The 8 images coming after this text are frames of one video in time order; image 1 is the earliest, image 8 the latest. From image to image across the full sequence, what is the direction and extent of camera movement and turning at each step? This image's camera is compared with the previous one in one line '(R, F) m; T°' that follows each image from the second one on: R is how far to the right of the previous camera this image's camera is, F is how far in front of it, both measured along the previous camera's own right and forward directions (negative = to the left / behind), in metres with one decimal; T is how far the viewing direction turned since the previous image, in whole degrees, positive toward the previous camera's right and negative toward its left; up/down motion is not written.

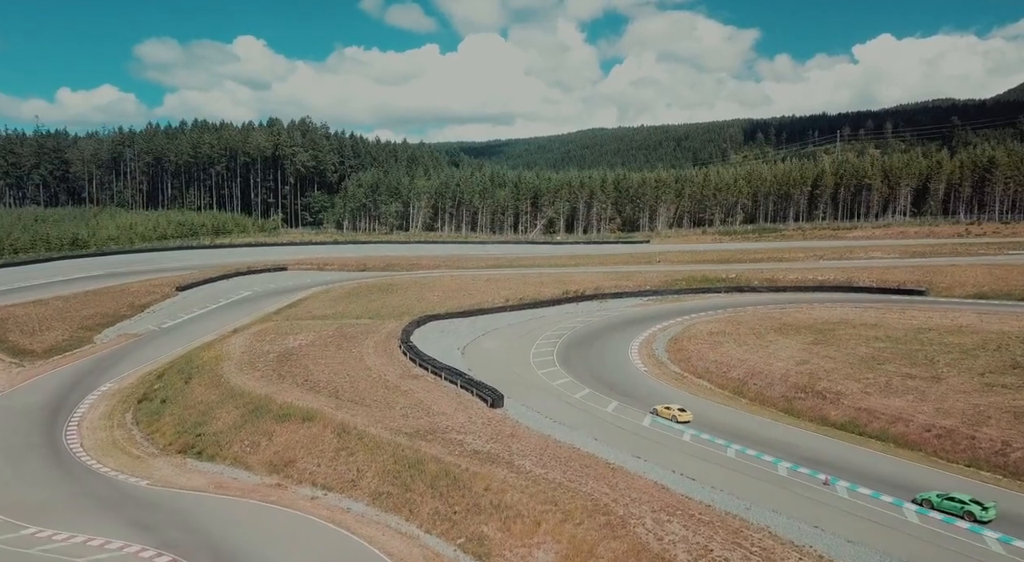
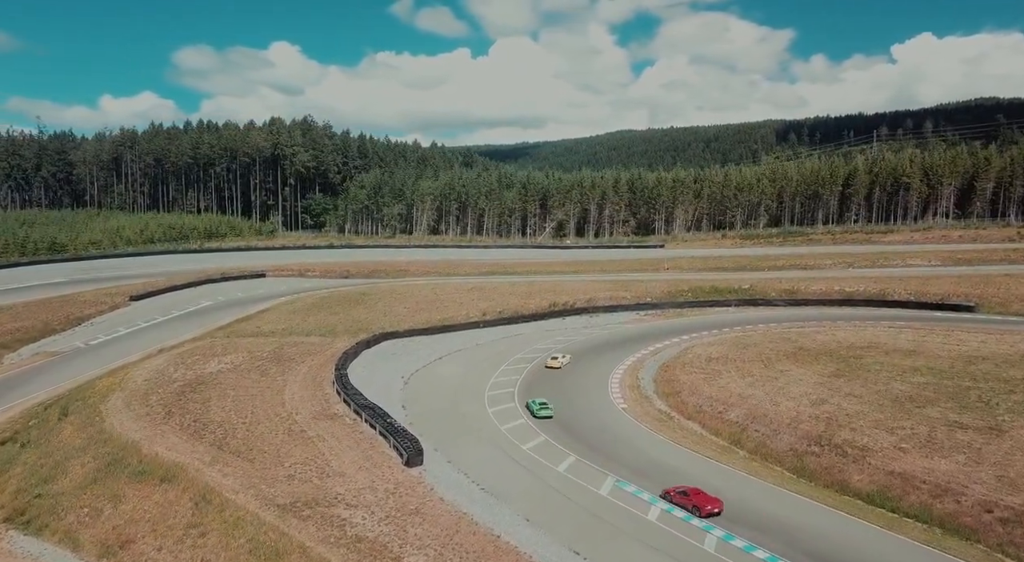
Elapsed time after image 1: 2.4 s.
(+4.3, +8.1) m; -2°
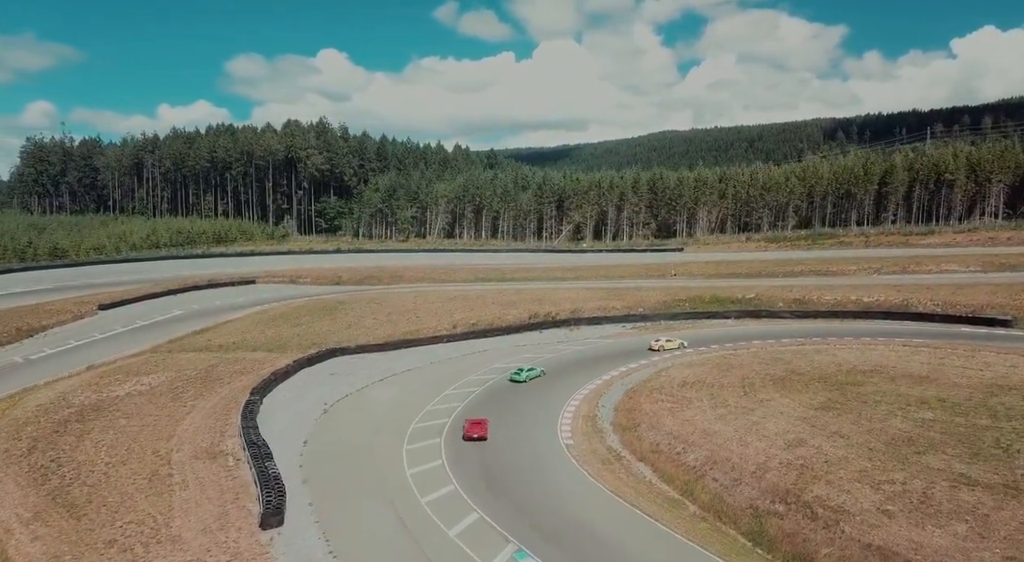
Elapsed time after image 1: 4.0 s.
(+5.4, +5.3) m; -3°
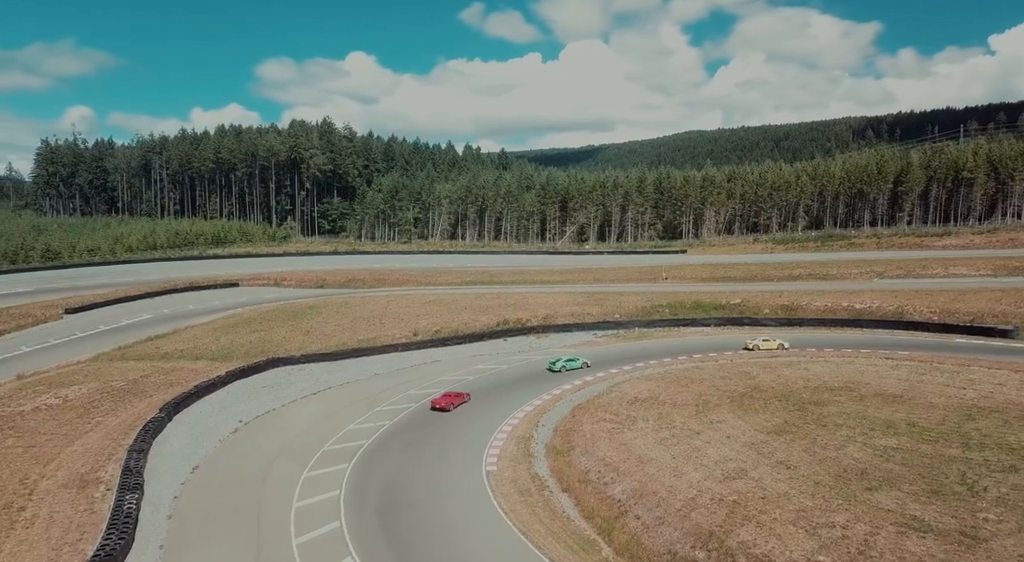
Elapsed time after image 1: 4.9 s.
(+4.5, +3.0) m; -2°
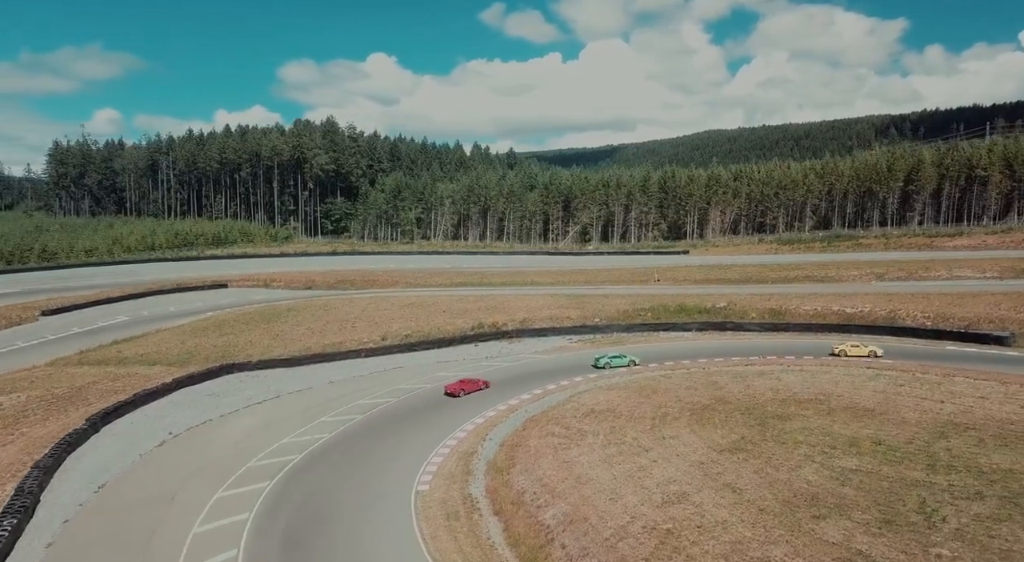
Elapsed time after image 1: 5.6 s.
(+3.3, +1.9) m; -2°
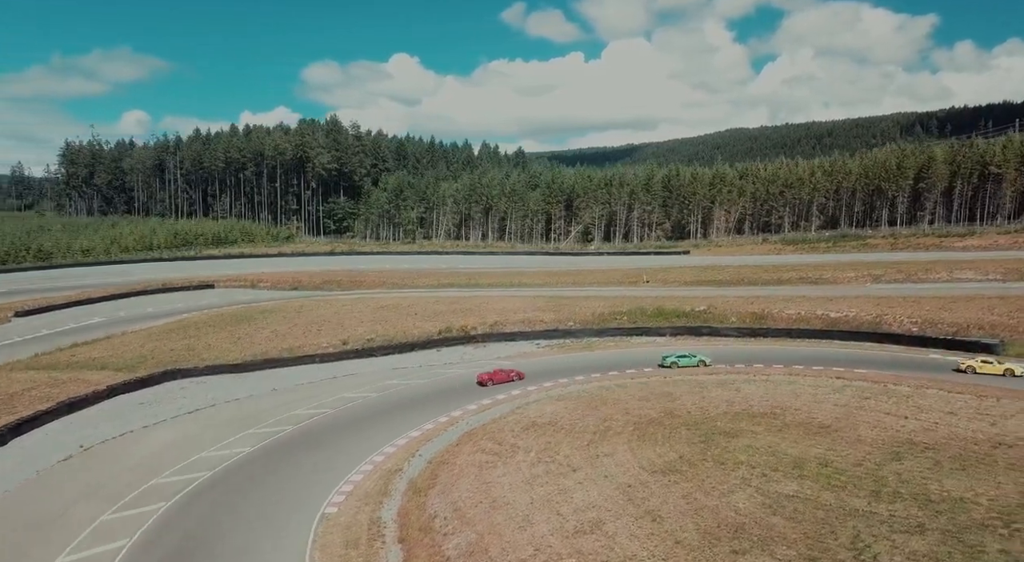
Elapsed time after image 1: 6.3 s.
(+3.7, +2.0) m; -2°
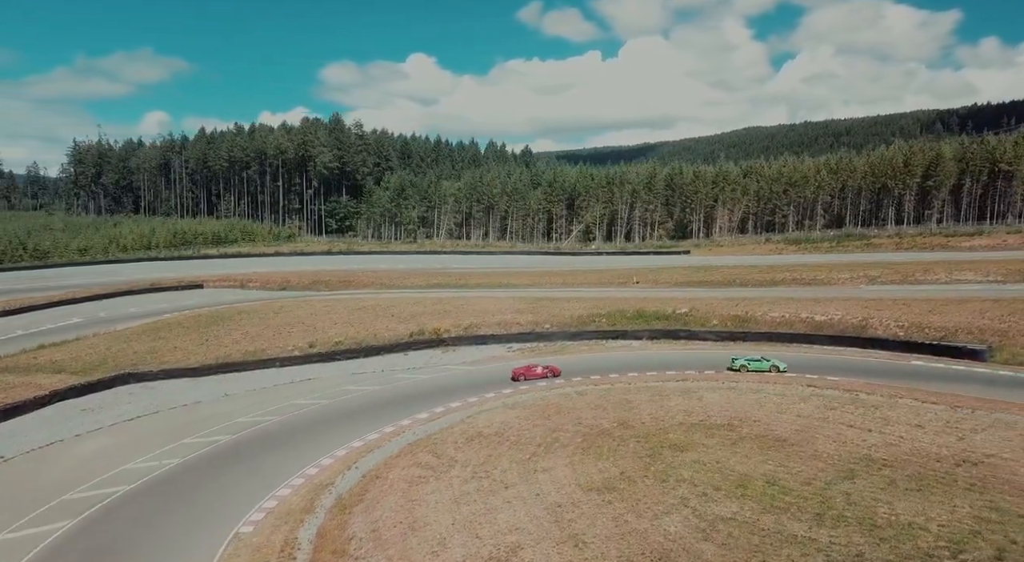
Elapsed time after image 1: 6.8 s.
(+2.9, +1.5) m; -1°
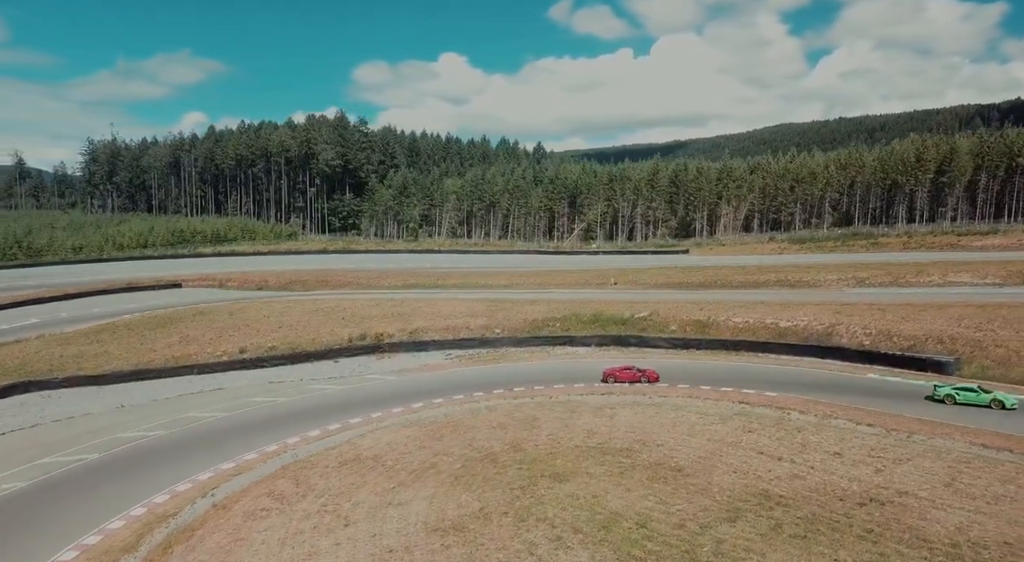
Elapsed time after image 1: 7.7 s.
(+5.5, +2.9) m; -2°
